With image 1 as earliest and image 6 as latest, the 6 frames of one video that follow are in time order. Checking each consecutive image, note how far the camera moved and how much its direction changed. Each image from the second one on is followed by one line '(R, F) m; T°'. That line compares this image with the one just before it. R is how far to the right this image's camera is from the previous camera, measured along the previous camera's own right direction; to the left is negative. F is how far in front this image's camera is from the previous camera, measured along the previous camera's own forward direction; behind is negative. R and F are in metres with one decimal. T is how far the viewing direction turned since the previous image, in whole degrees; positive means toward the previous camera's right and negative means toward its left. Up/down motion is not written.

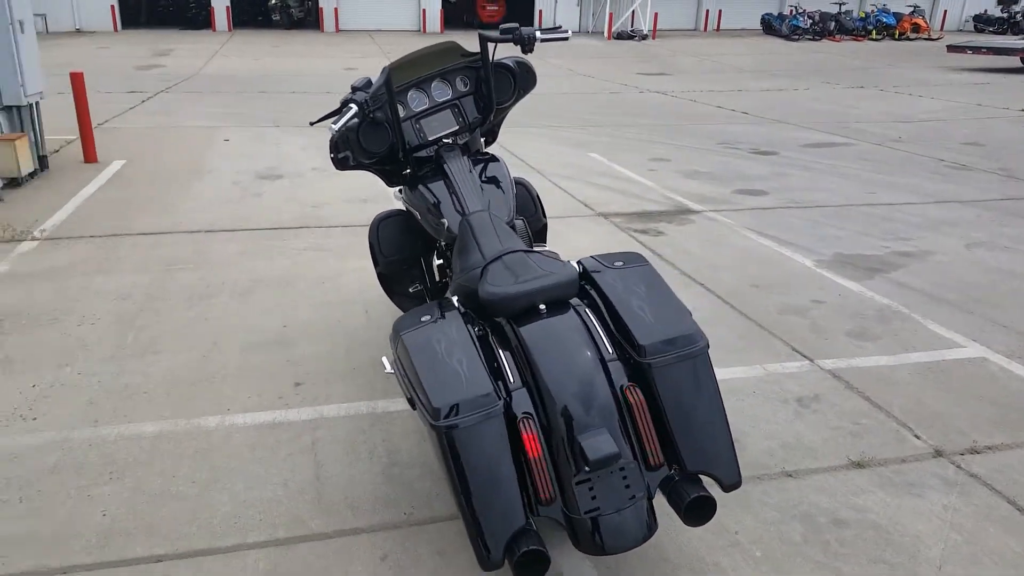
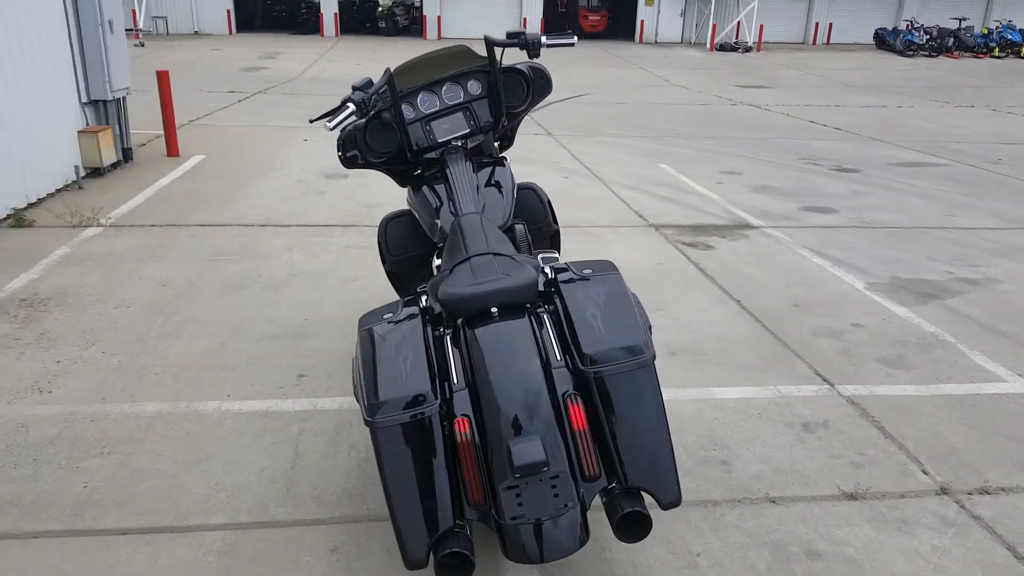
(+0.4, 0.0) m; -7°
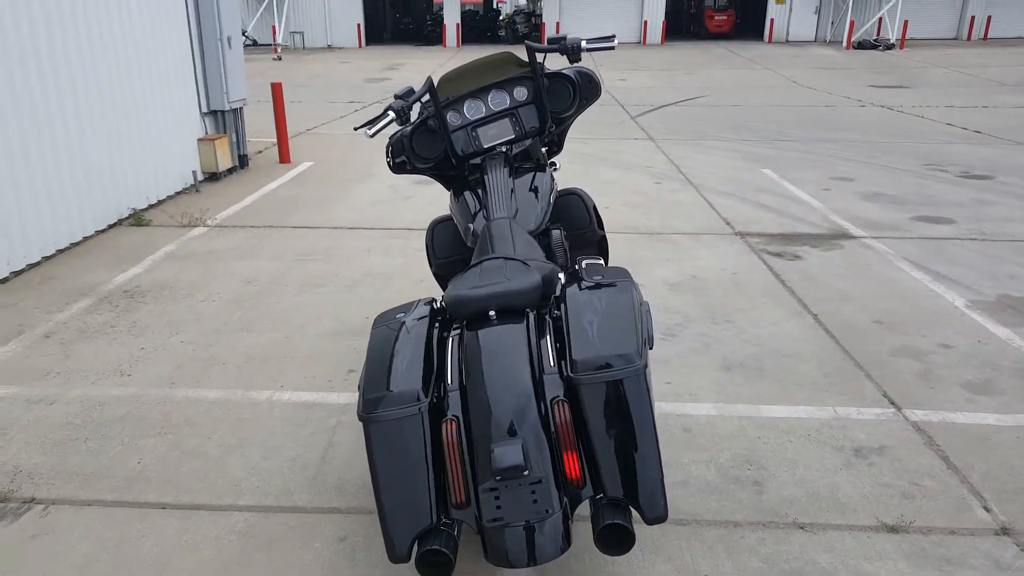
(+0.4, 0.0) m; -9°
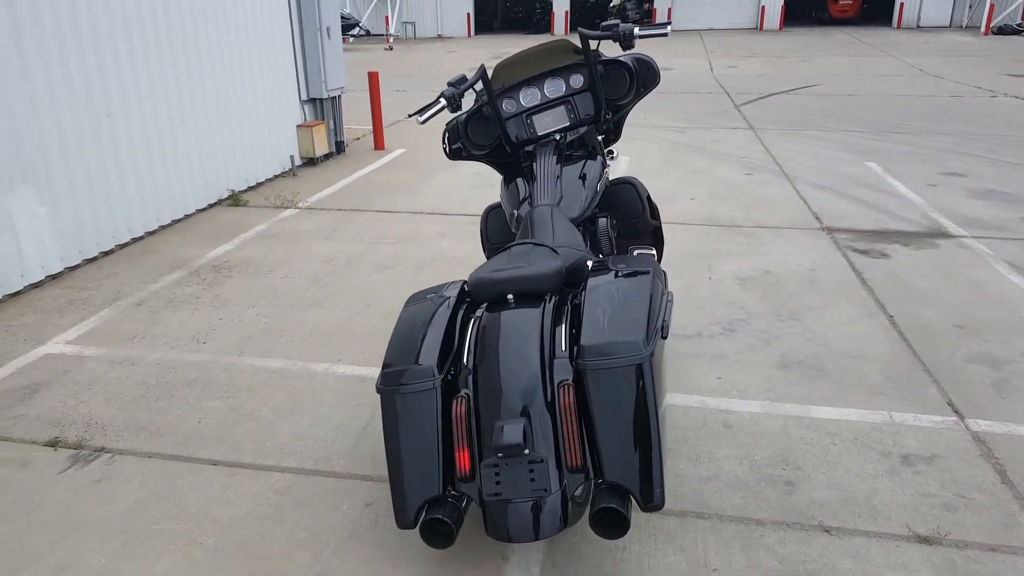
(+0.3, 0.0) m; -8°
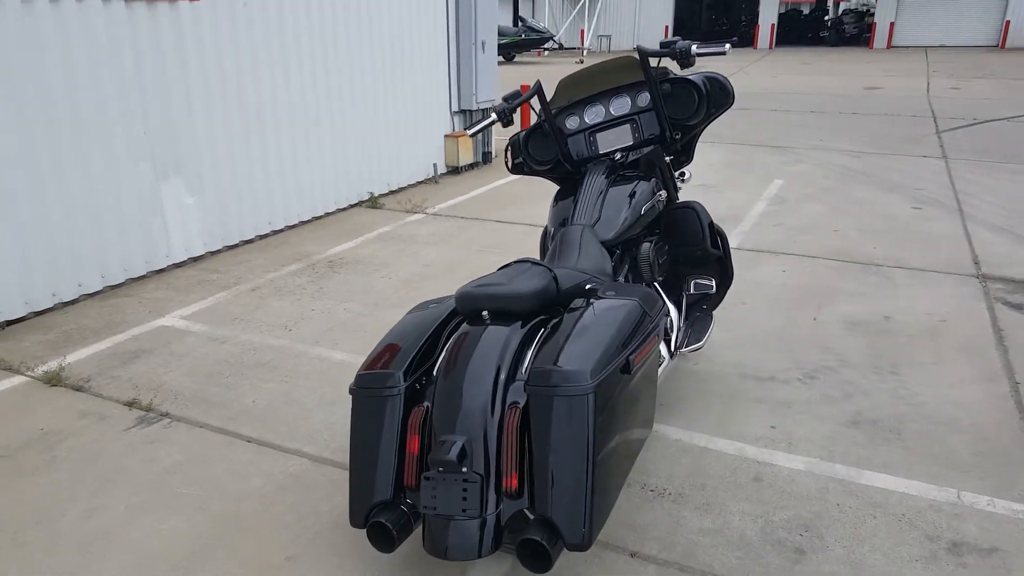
(+0.6, +0.1) m; -14°
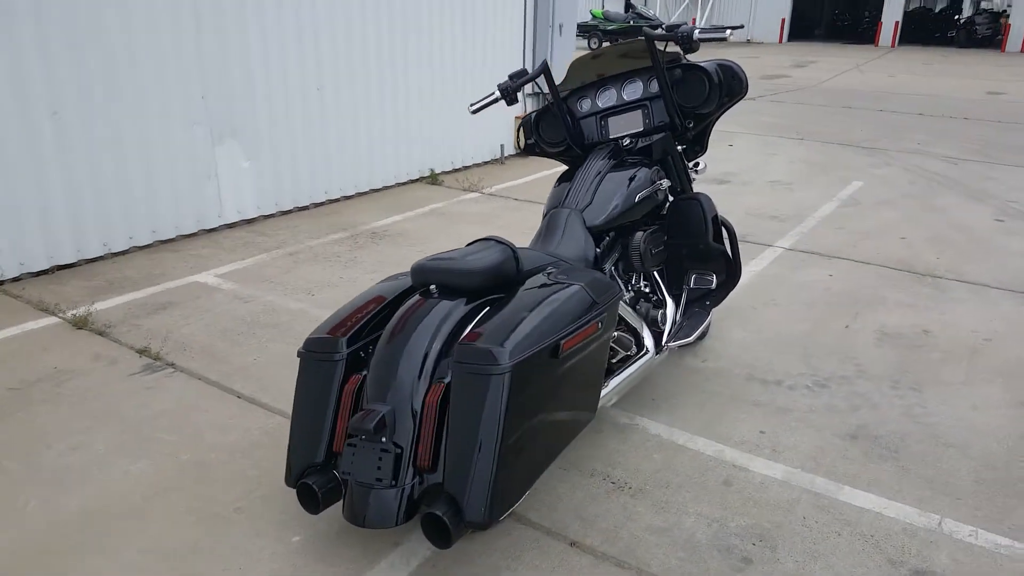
(+0.5, 0.0) m; -7°
